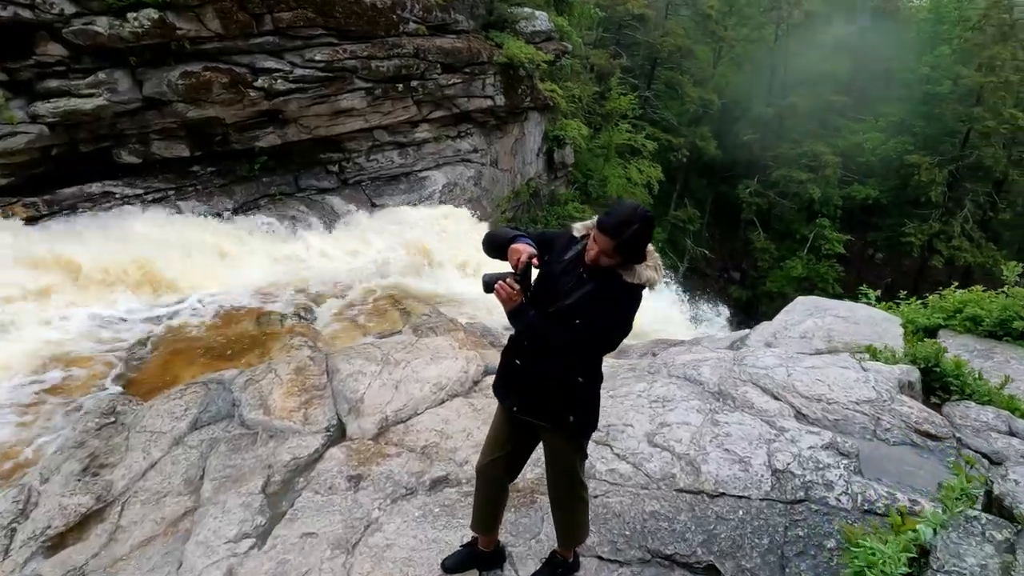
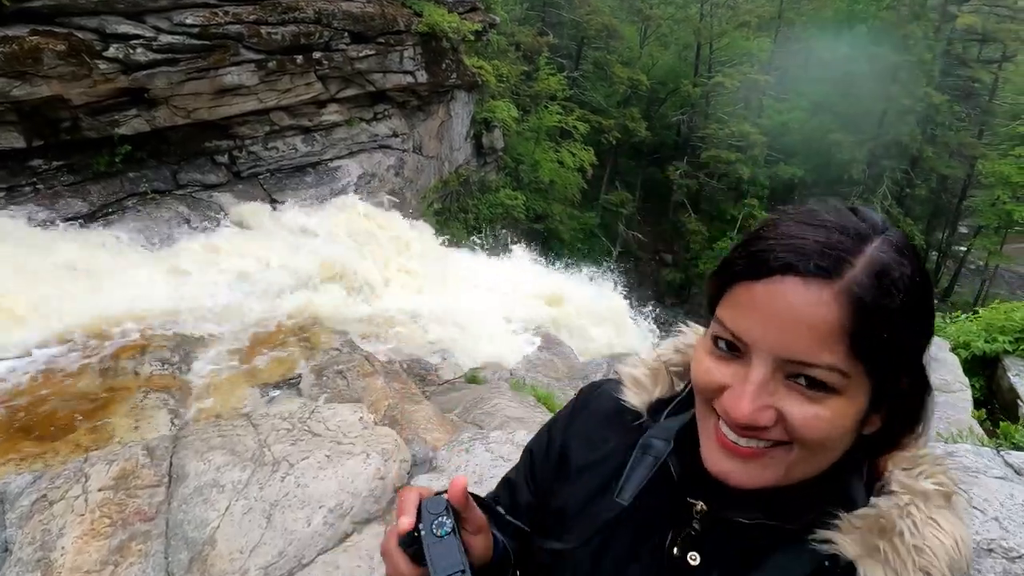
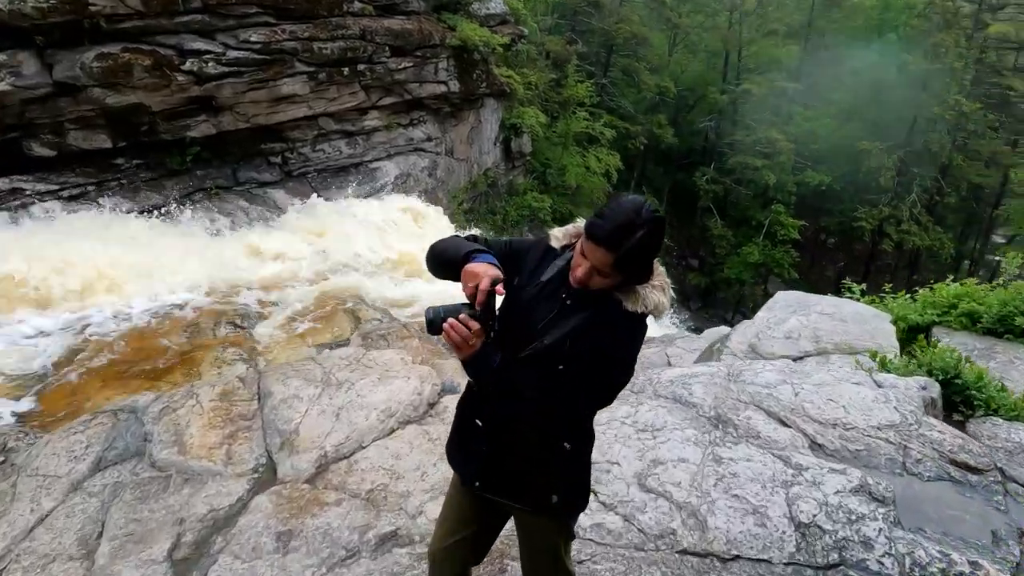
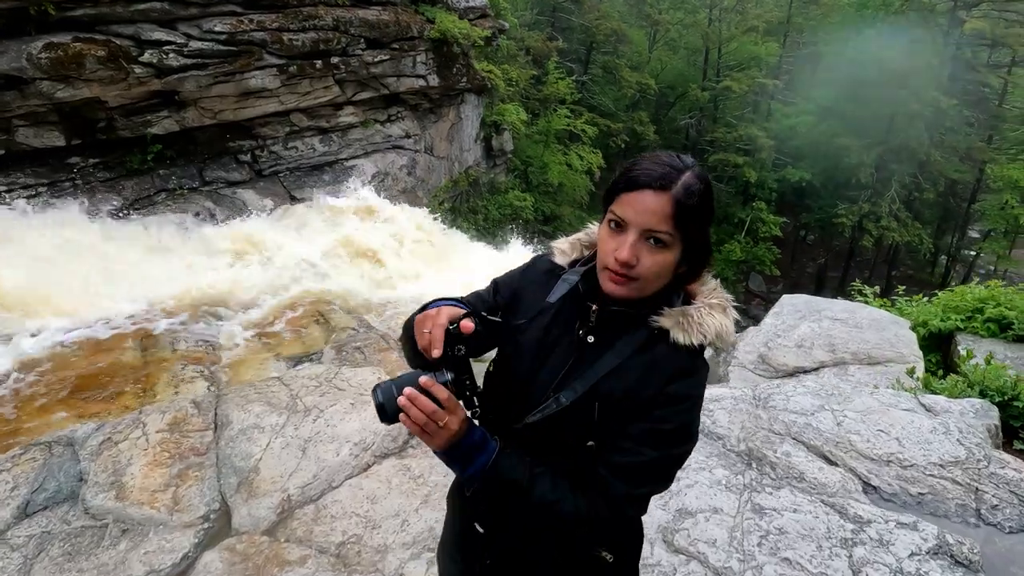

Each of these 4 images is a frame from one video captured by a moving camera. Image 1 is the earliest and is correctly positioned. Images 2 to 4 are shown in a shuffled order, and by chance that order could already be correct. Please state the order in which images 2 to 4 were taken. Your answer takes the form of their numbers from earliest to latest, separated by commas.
3, 4, 2
